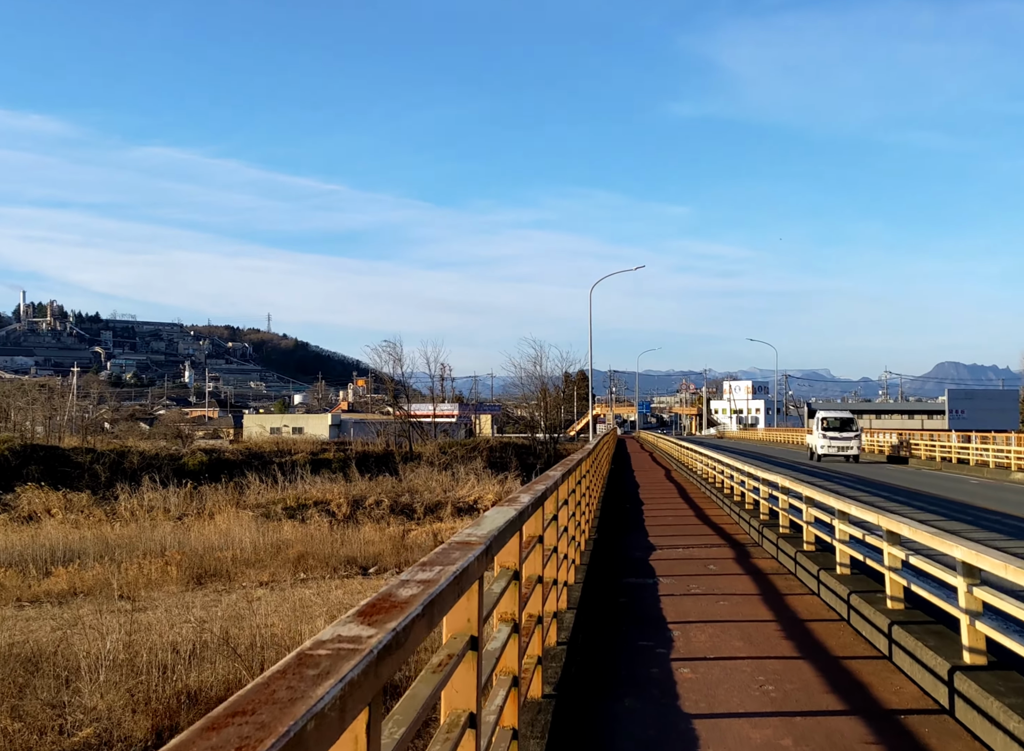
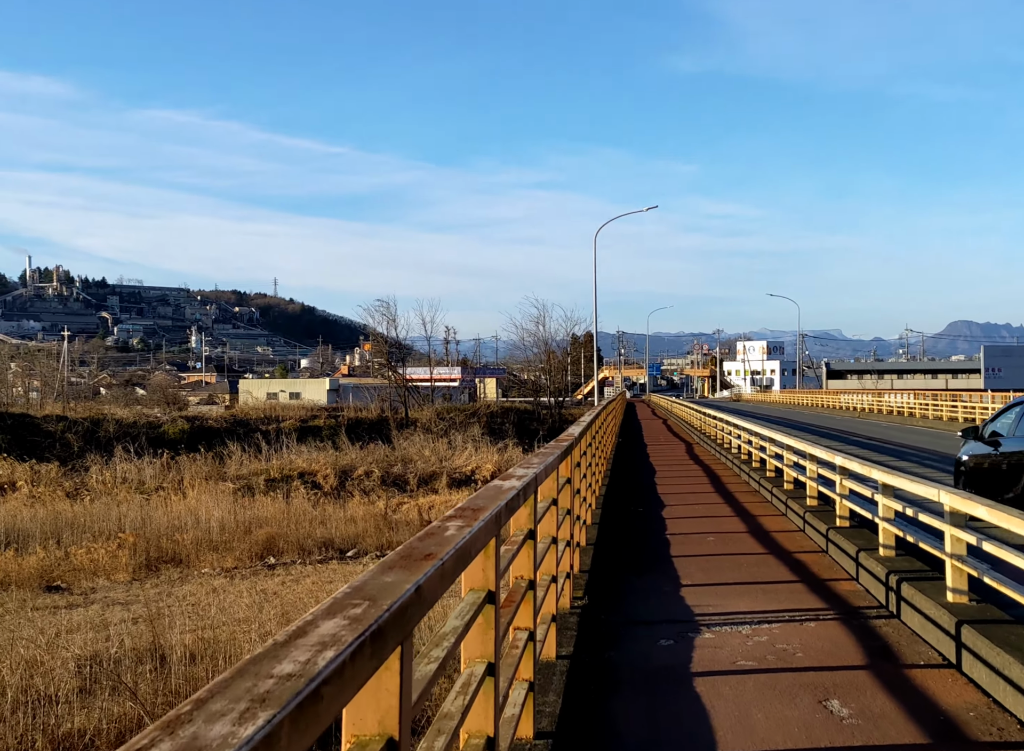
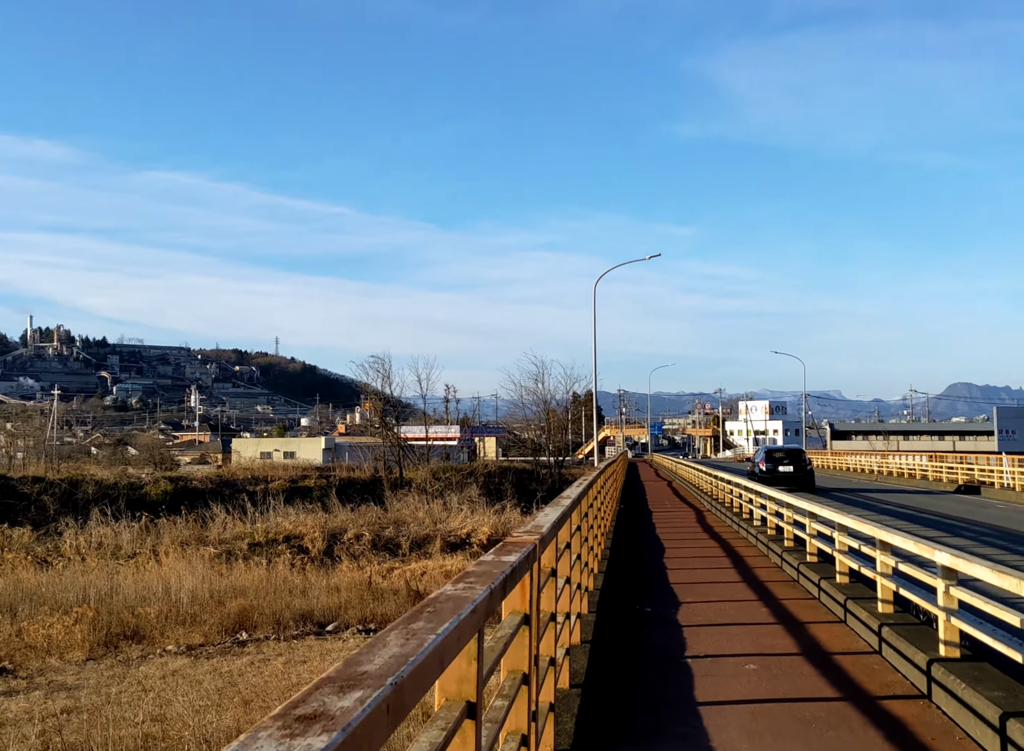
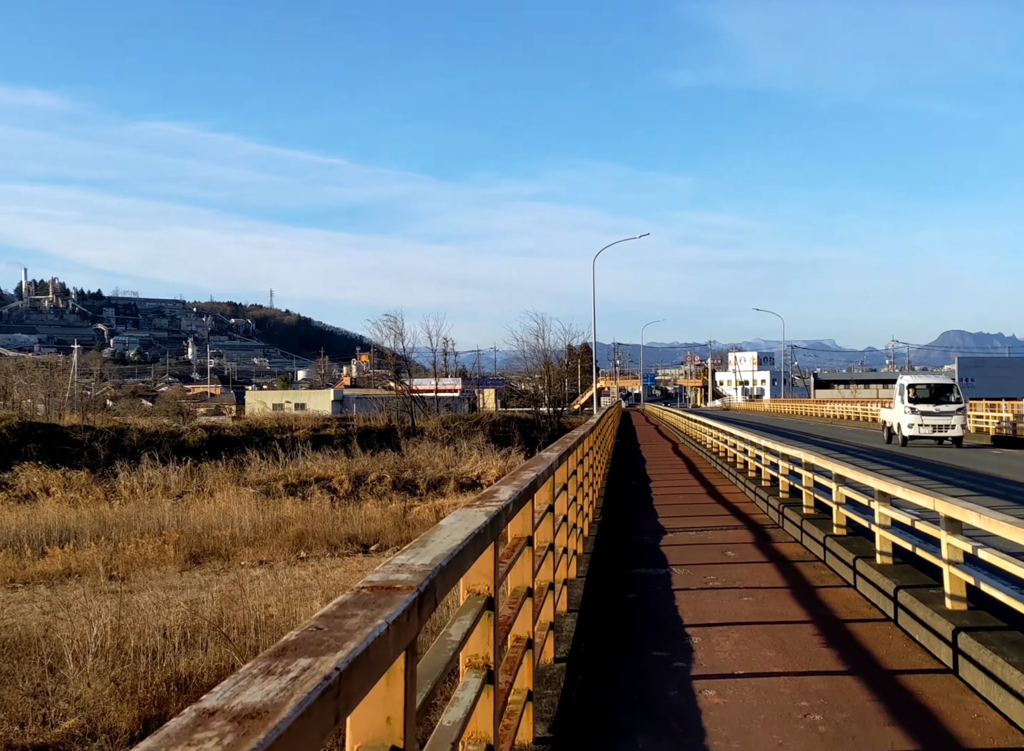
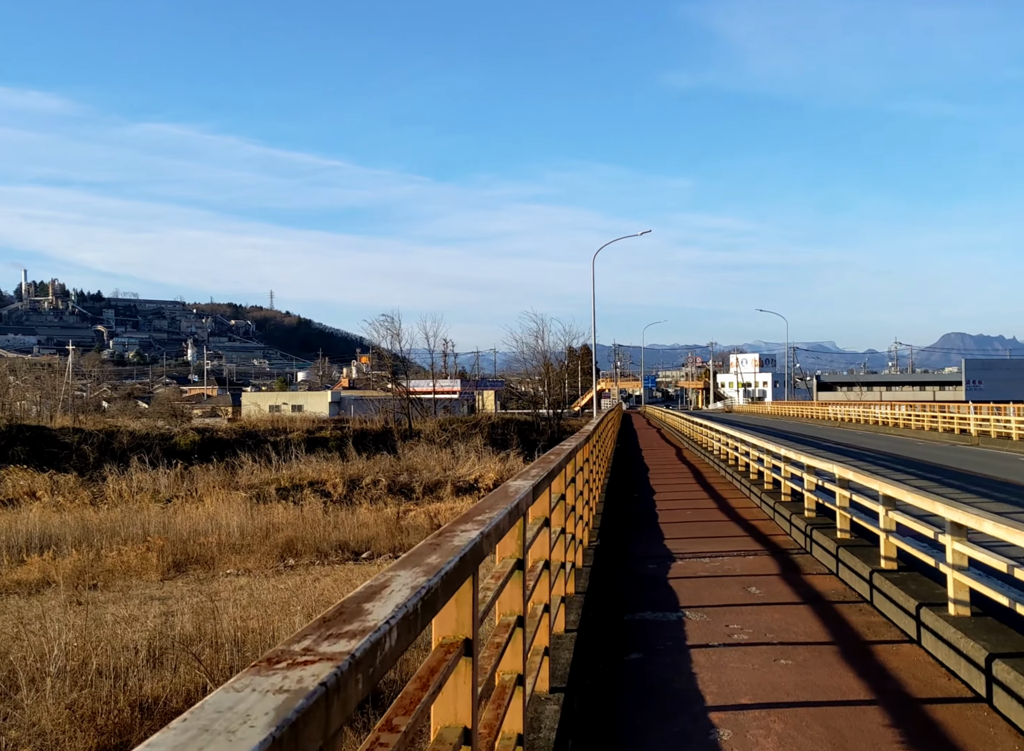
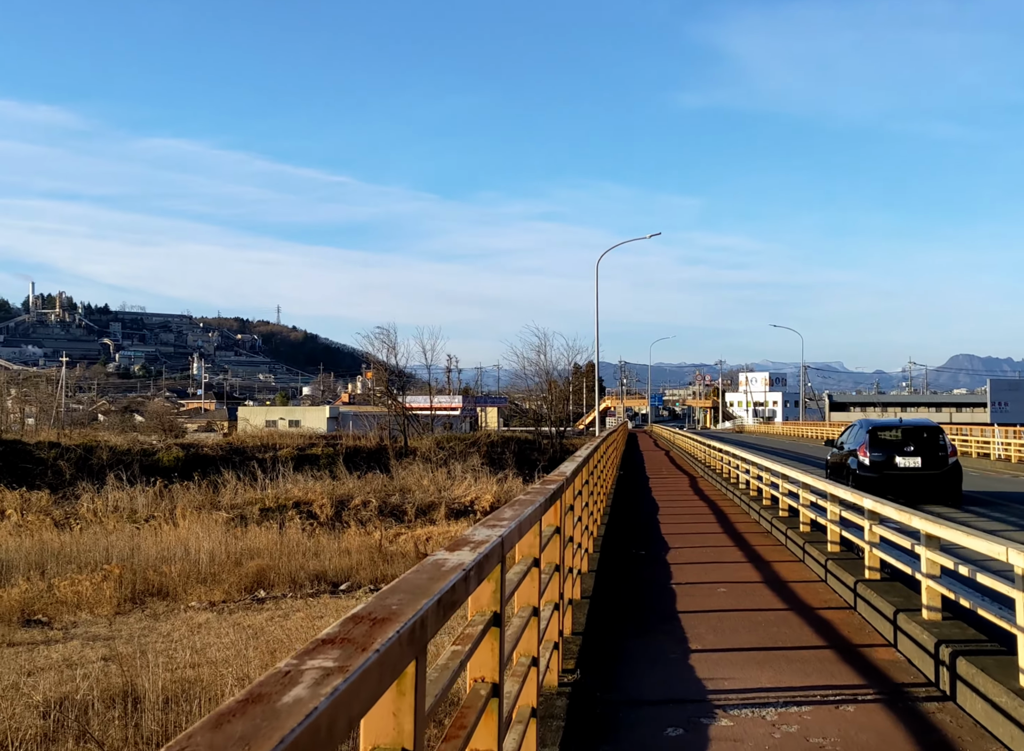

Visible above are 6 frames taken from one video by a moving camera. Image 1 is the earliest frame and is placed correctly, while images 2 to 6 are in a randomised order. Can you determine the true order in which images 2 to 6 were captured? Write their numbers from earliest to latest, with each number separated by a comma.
4, 5, 2, 6, 3
